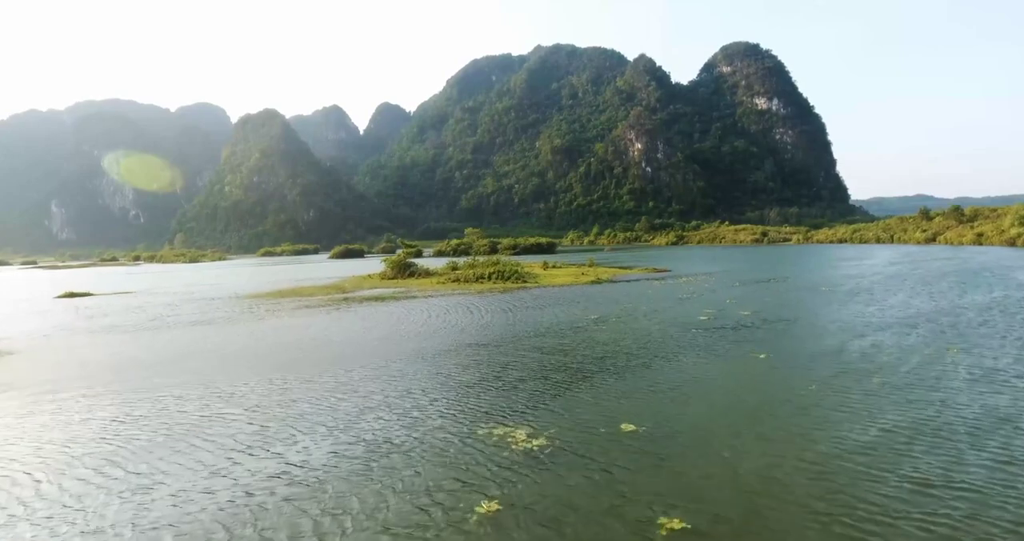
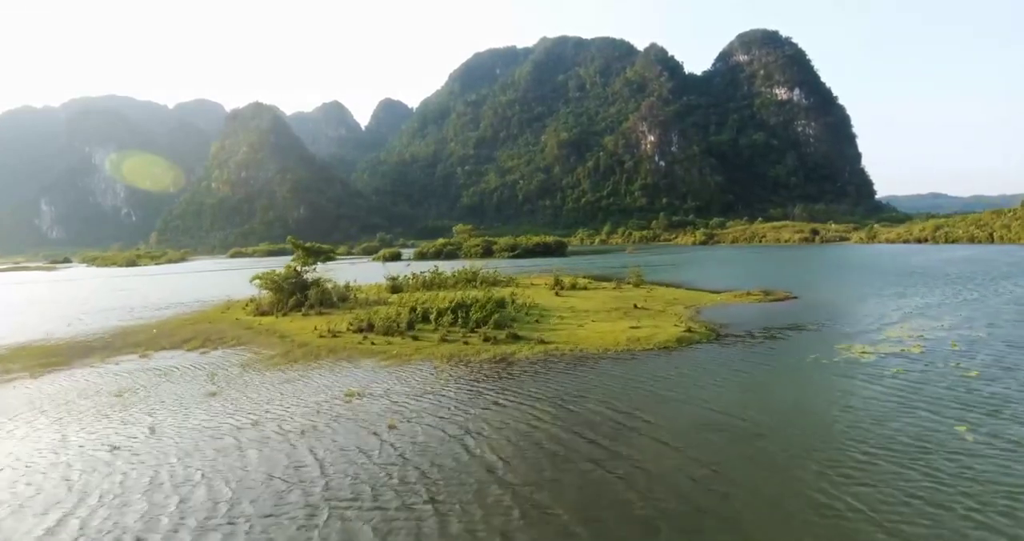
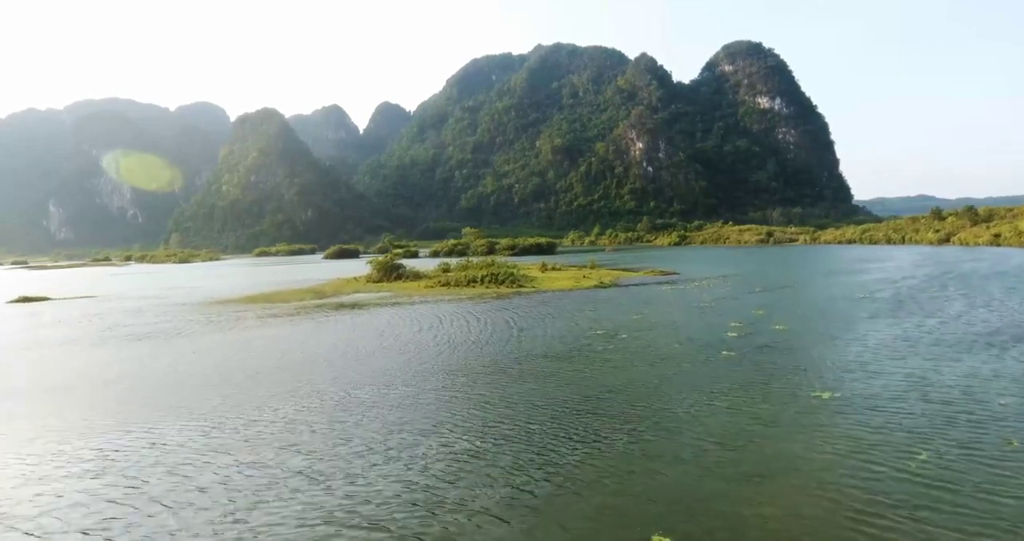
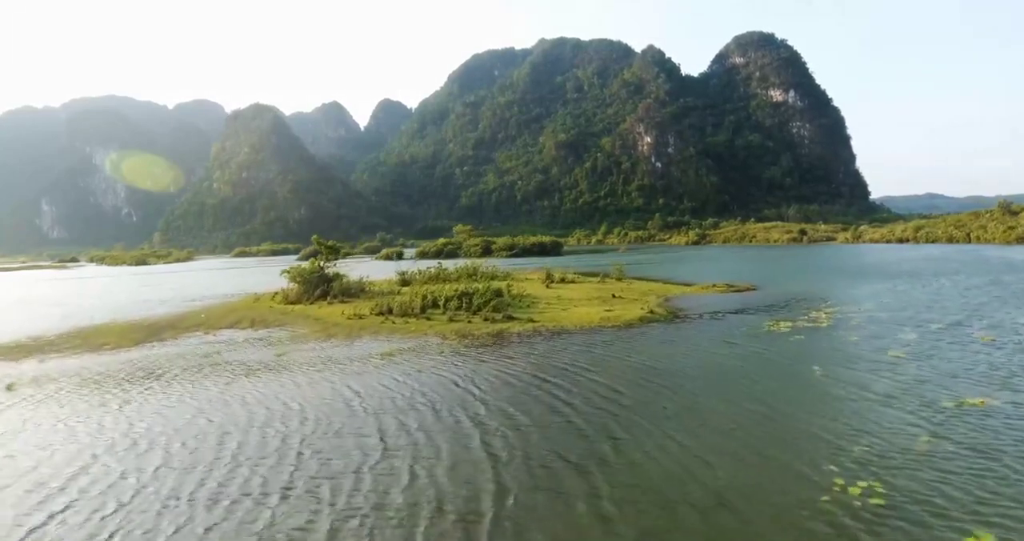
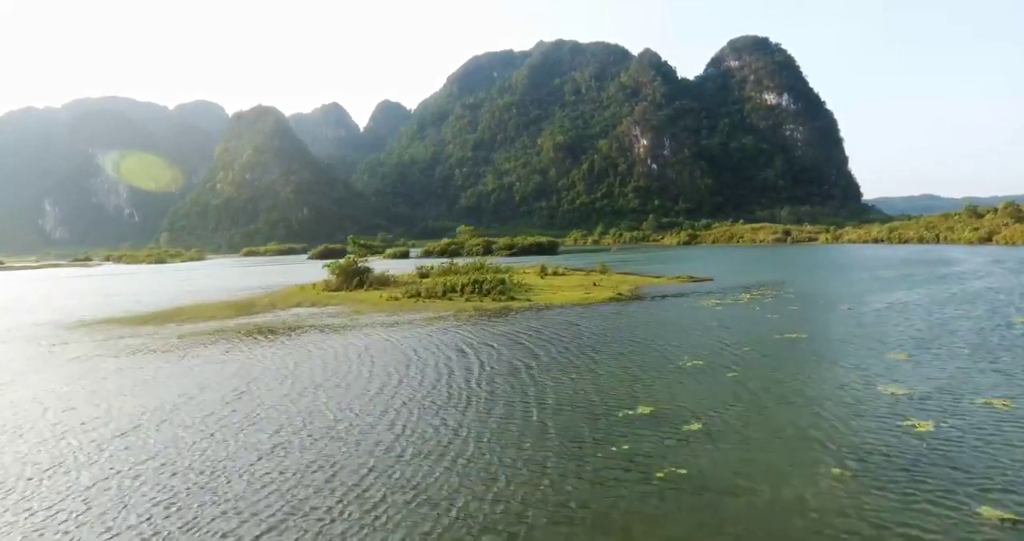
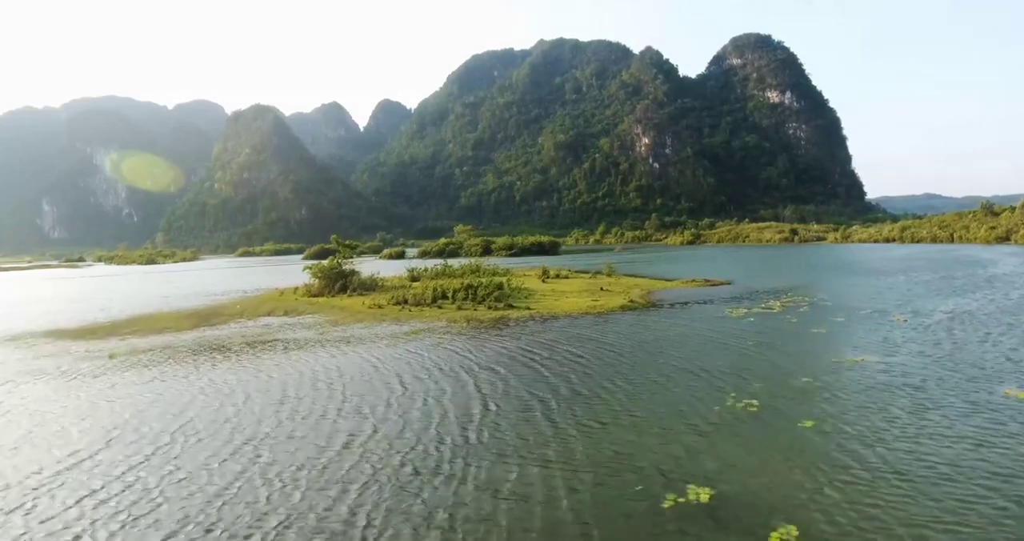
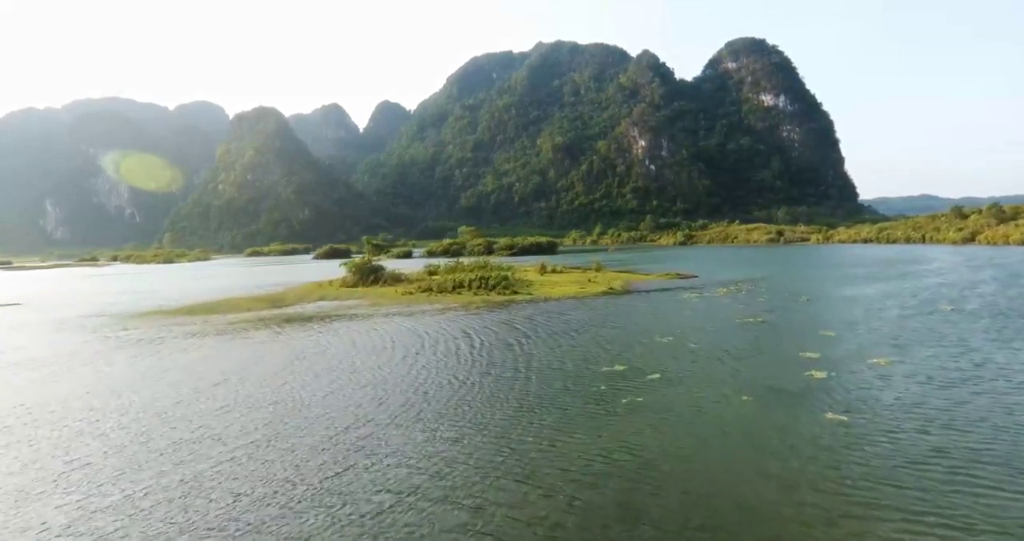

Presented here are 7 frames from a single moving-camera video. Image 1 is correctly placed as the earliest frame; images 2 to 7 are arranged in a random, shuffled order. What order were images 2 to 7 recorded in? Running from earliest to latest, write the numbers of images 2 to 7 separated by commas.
3, 7, 5, 6, 4, 2
